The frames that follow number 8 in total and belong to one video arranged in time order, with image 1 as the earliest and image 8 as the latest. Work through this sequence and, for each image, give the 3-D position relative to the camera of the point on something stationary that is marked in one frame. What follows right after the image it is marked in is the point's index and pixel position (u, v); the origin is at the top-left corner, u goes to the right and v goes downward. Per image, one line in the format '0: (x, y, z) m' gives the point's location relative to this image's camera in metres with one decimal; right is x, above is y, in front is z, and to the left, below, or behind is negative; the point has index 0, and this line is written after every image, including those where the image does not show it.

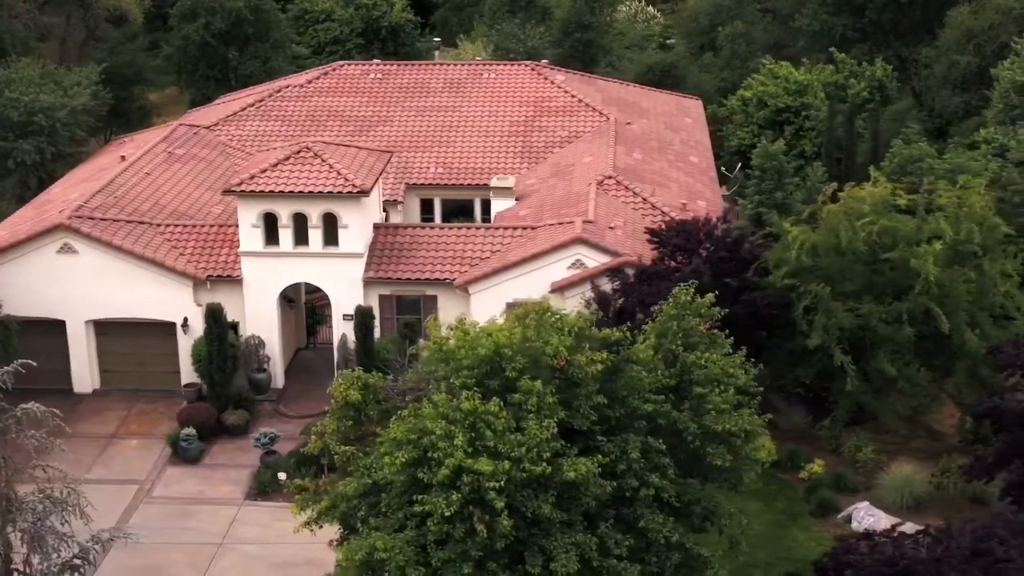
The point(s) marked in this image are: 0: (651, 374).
0: (+1.7, -1.1, +18.8) m
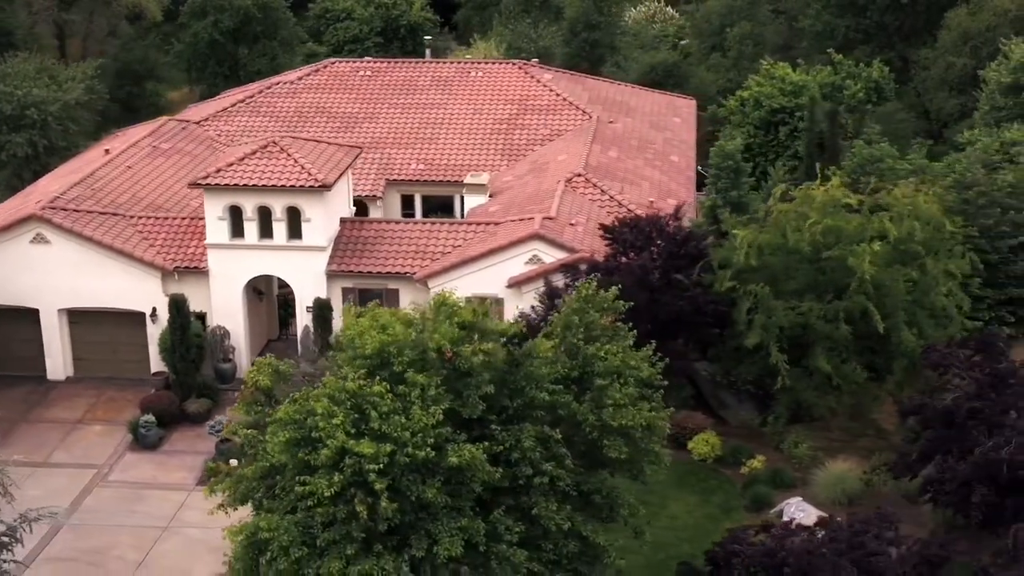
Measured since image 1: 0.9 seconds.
0: (+0.4, -1.0, +19.1) m
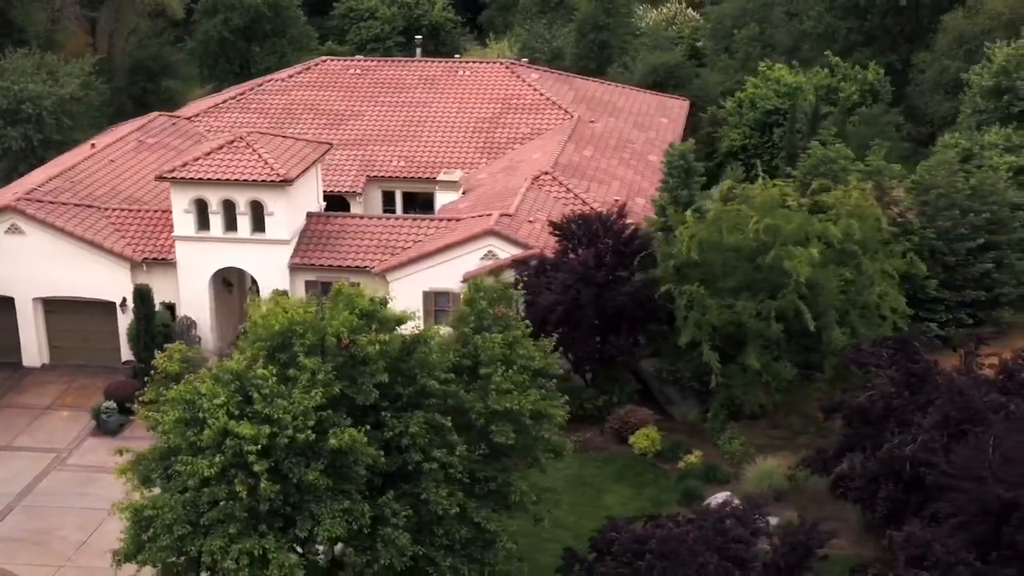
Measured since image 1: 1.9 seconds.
0: (-0.9, -0.9, +19.7) m
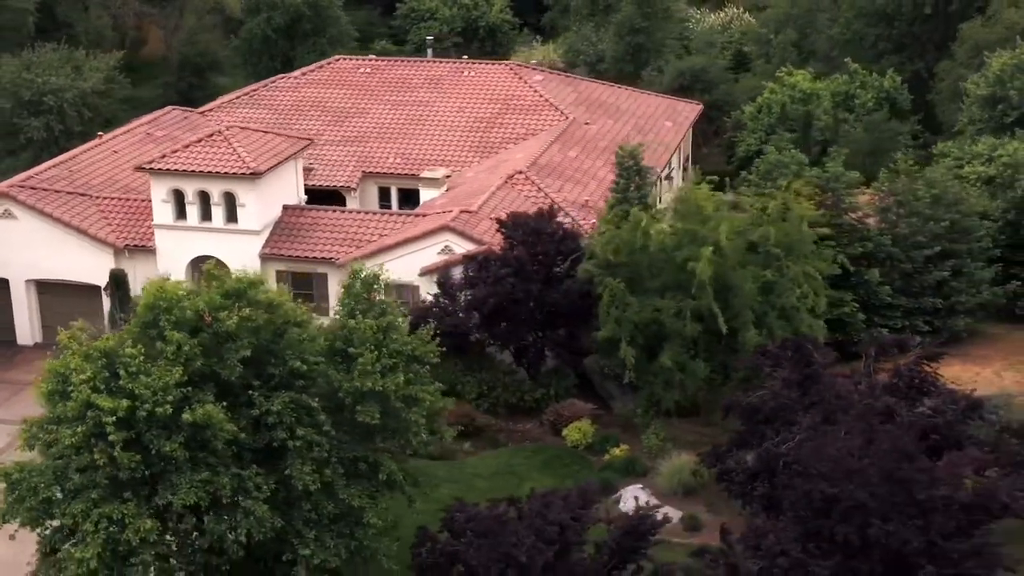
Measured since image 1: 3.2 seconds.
0: (-2.7, -0.7, +20.8) m
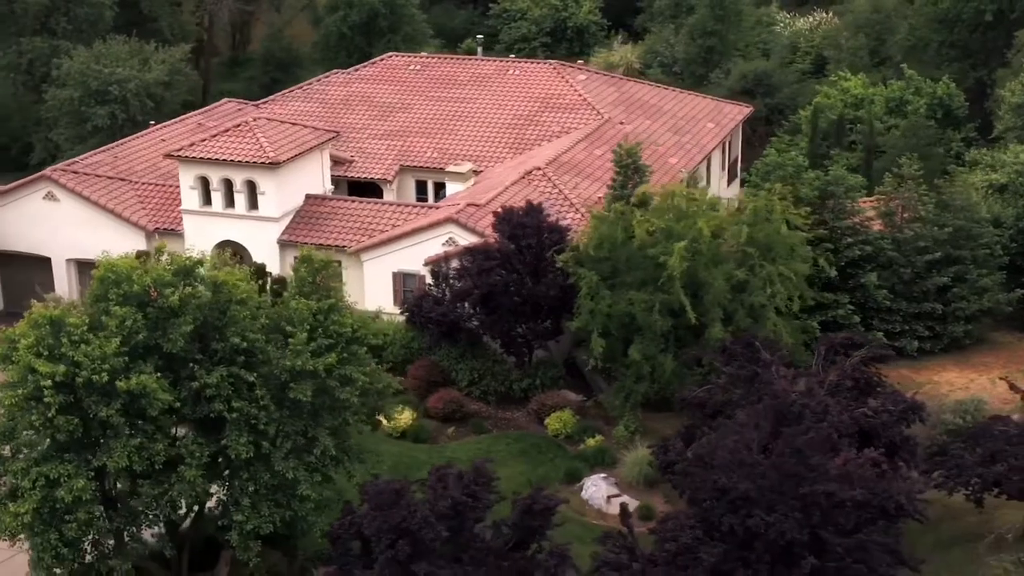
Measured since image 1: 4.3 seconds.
0: (-3.7, -0.4, +21.9) m
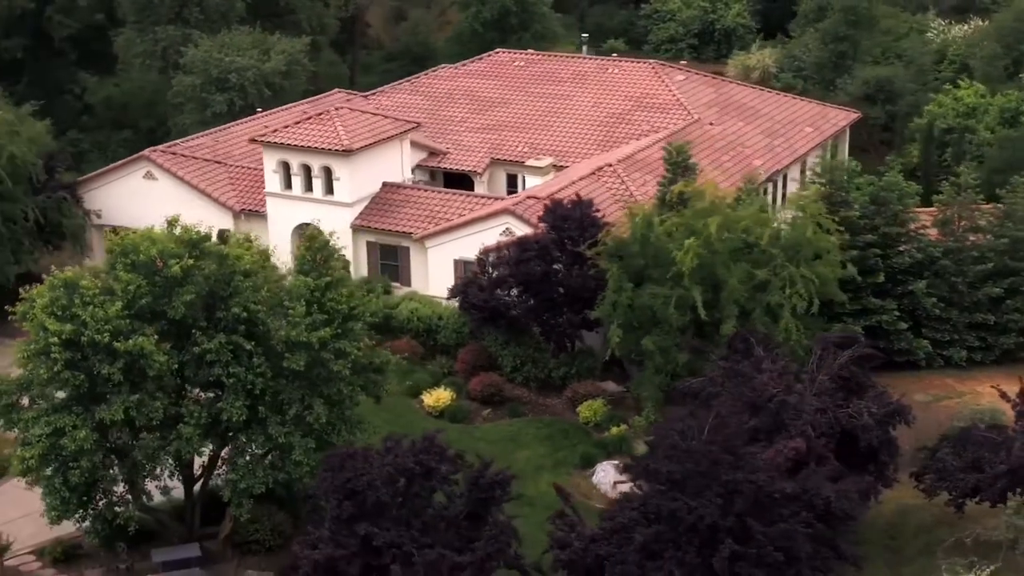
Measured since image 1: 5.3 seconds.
0: (-3.9, 0.0, +23.4) m
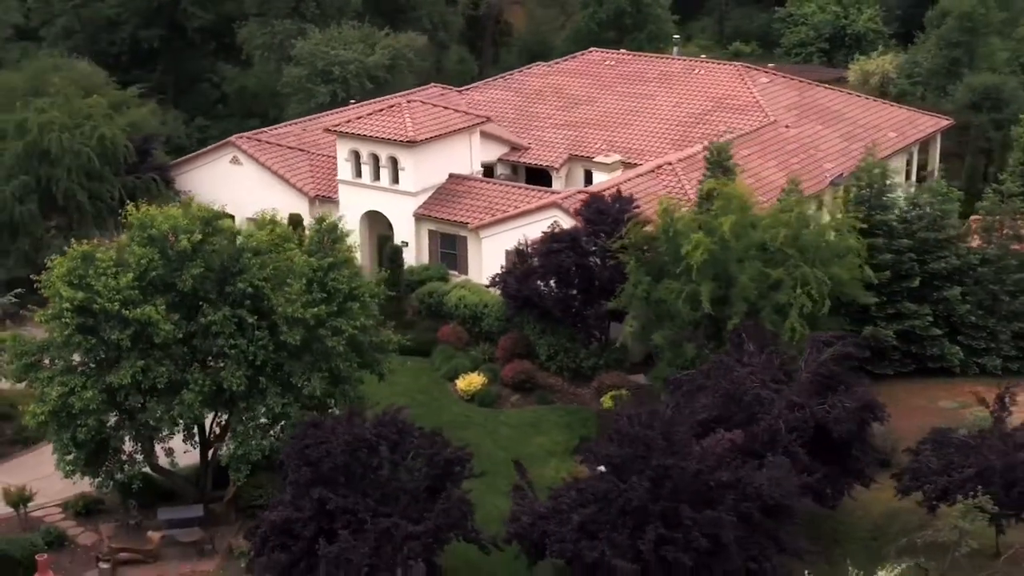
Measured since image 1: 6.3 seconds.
0: (-4.0, +0.3, +24.7) m
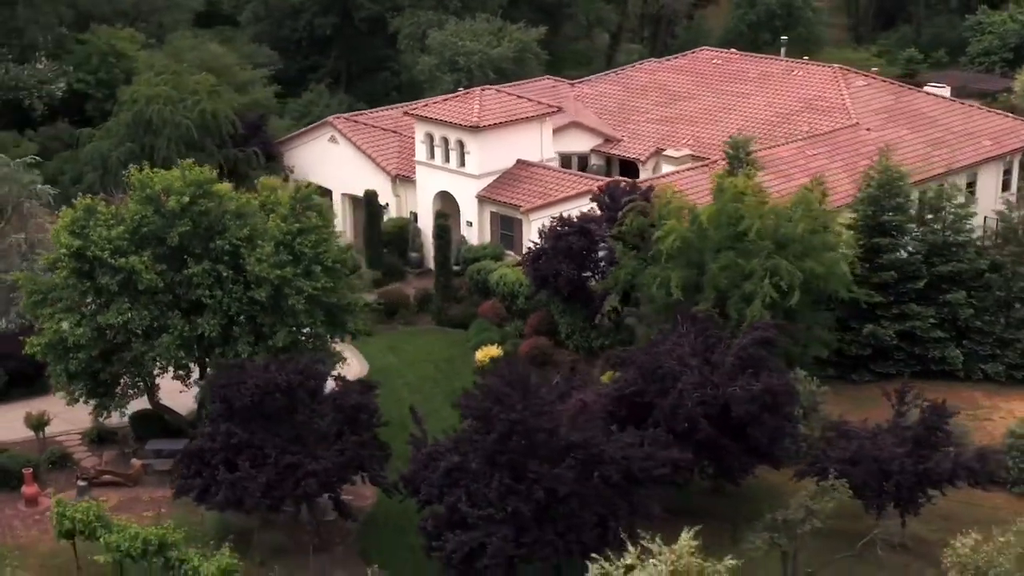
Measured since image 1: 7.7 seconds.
0: (-4.7, +1.1, +27.2) m
